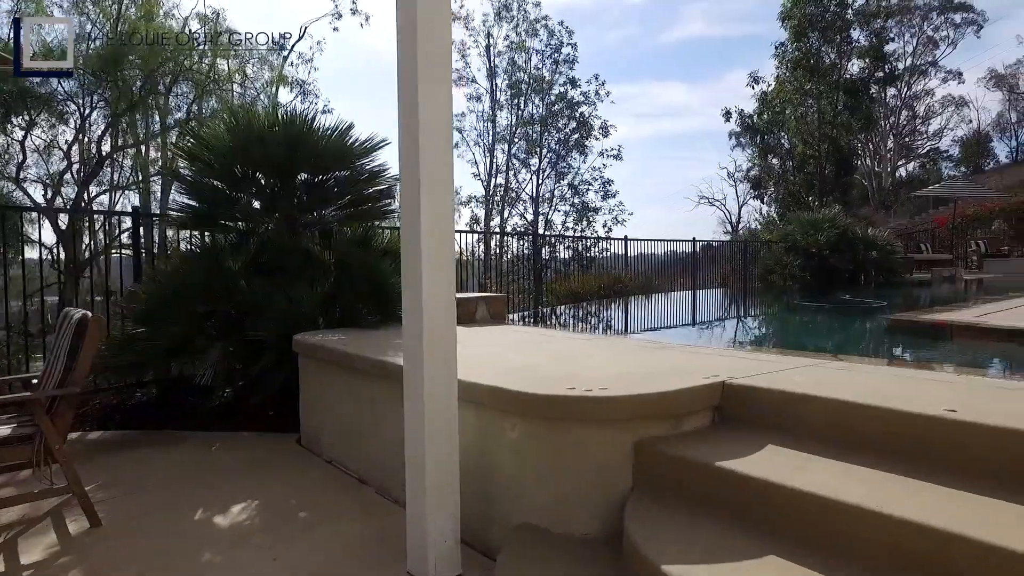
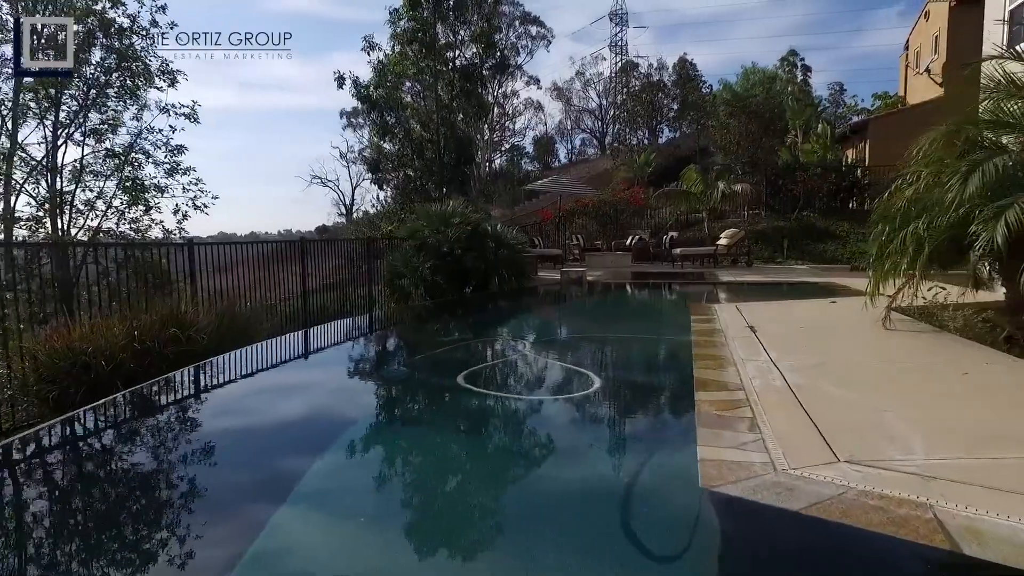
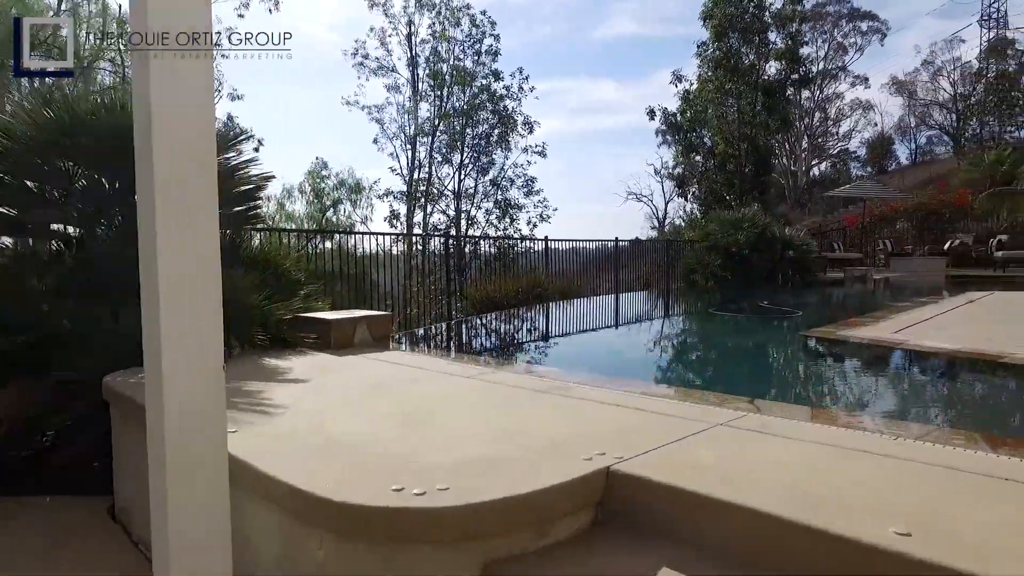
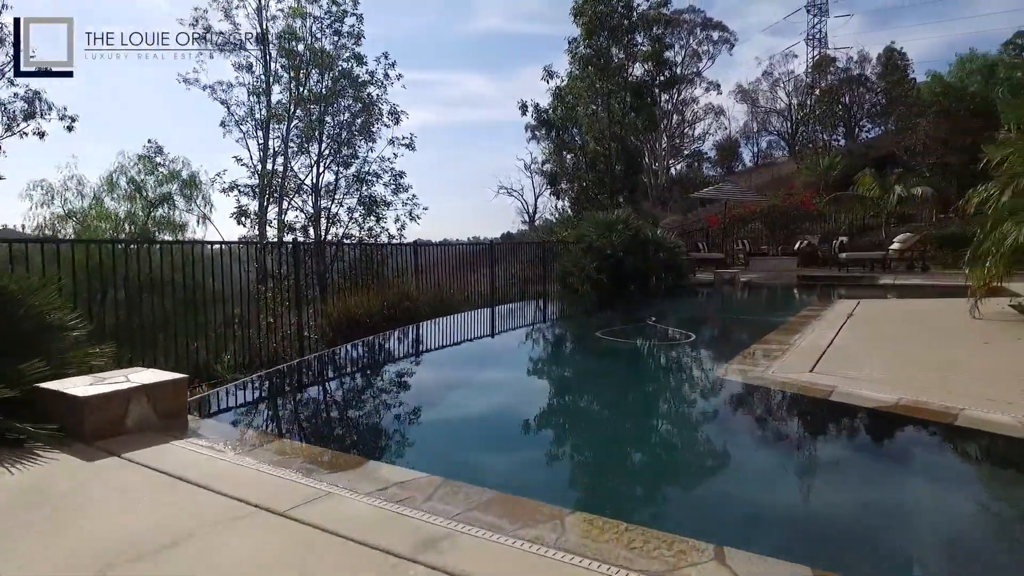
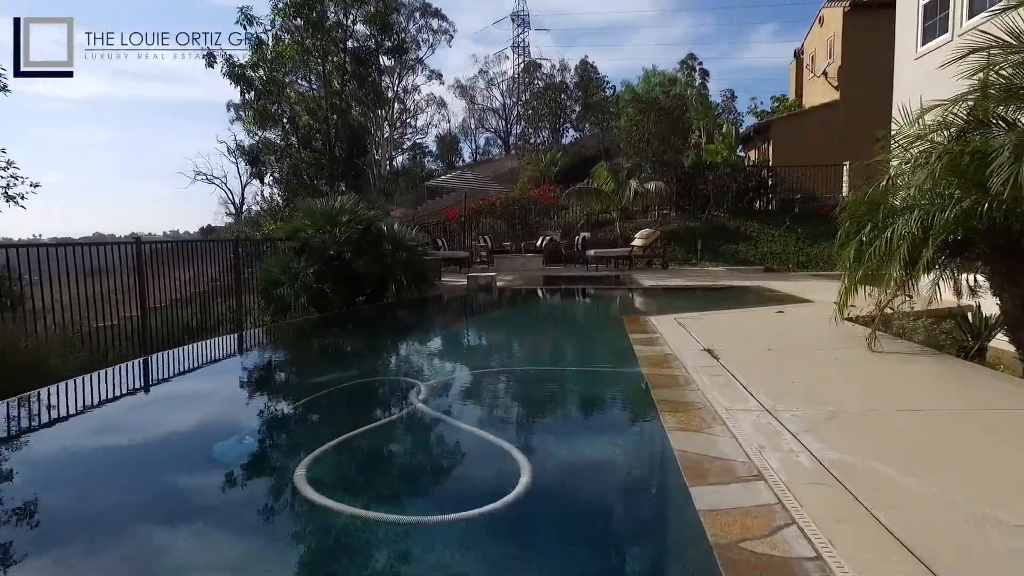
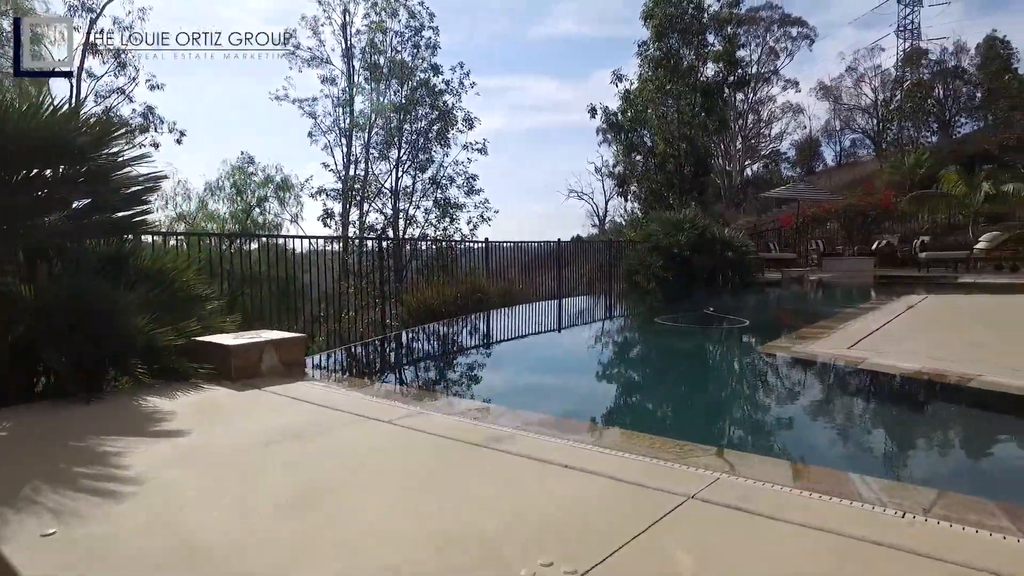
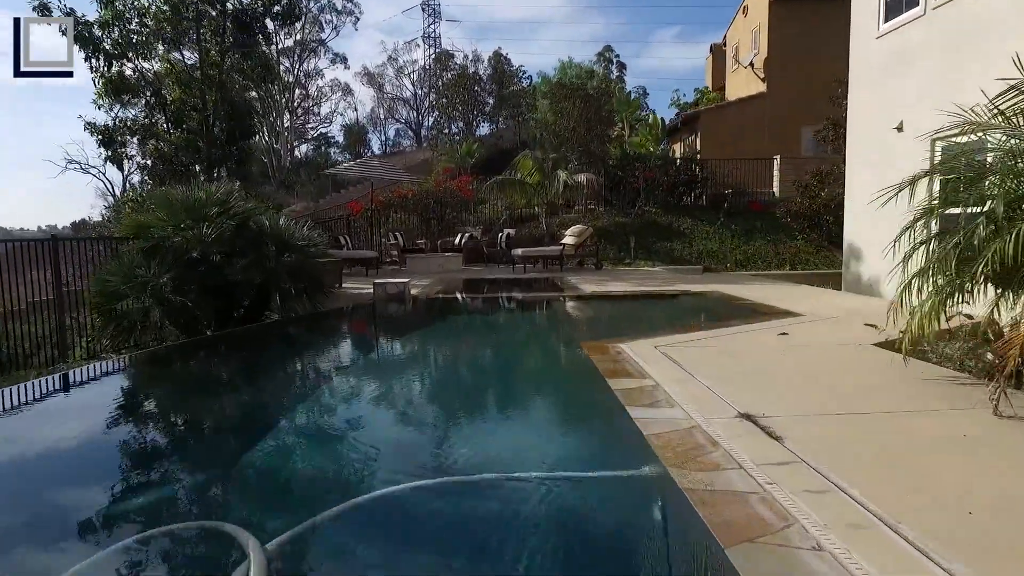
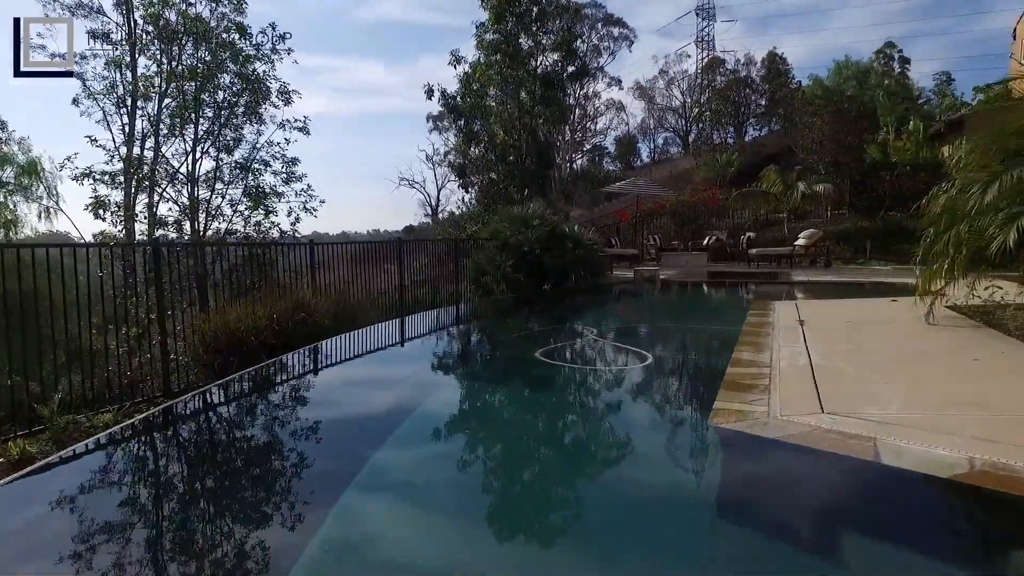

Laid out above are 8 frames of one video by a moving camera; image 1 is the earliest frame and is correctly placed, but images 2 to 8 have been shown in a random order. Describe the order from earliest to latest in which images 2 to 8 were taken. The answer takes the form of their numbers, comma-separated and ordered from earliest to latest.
3, 6, 4, 8, 2, 5, 7
